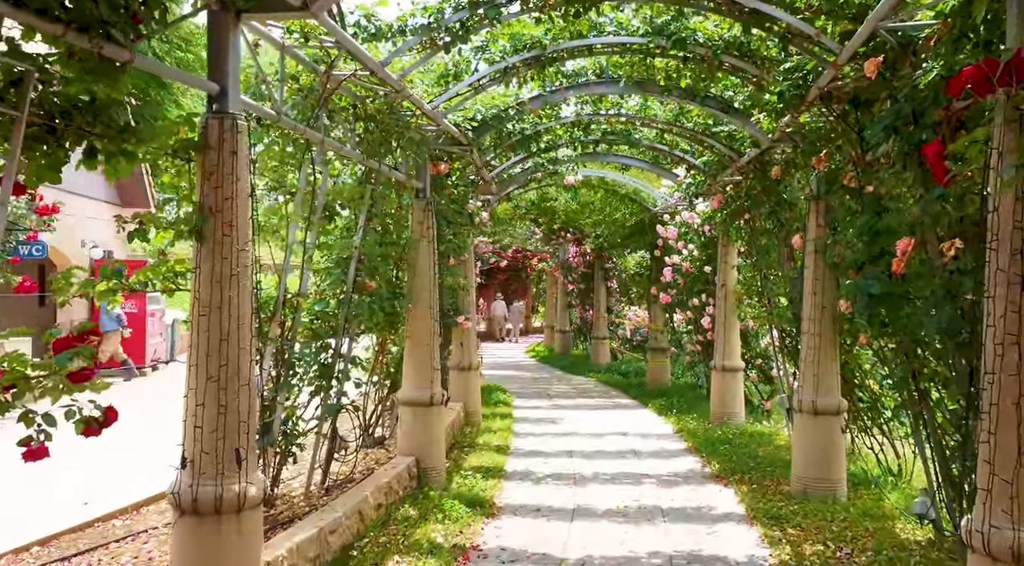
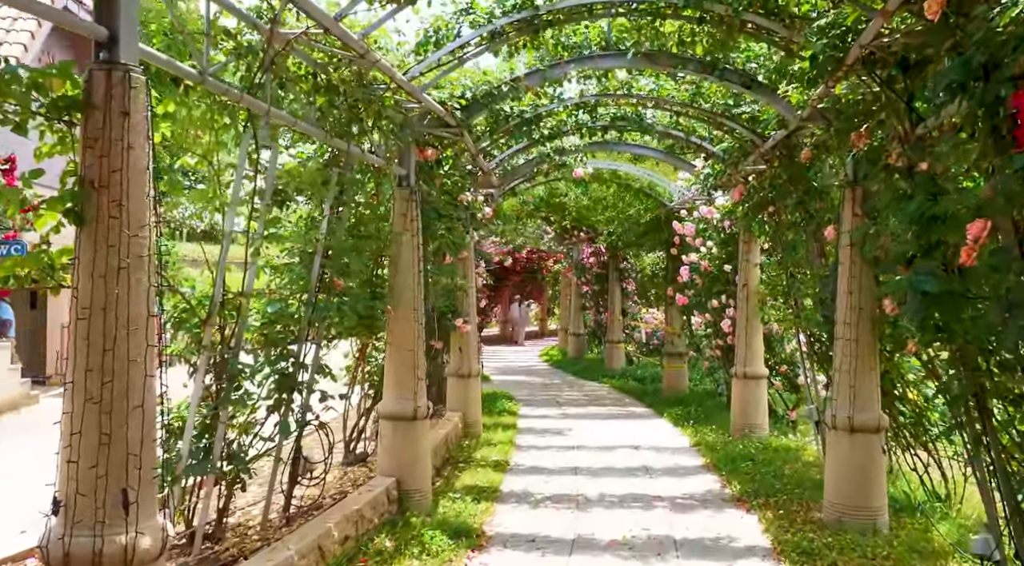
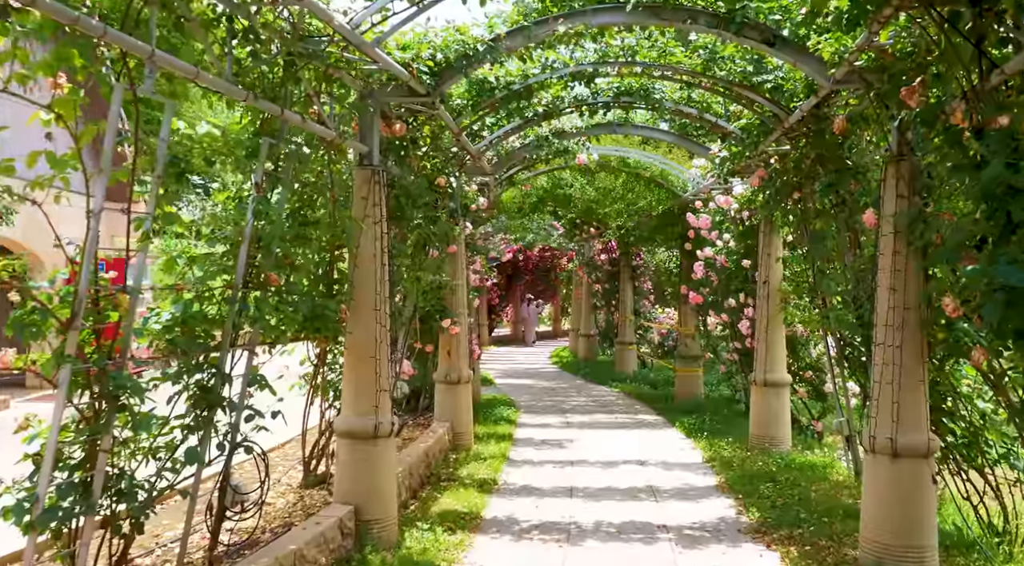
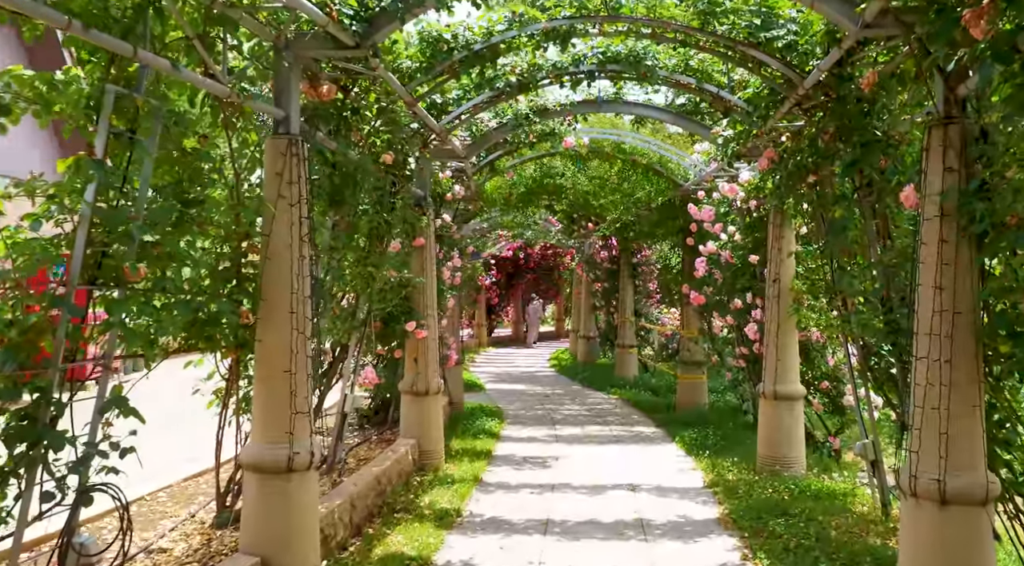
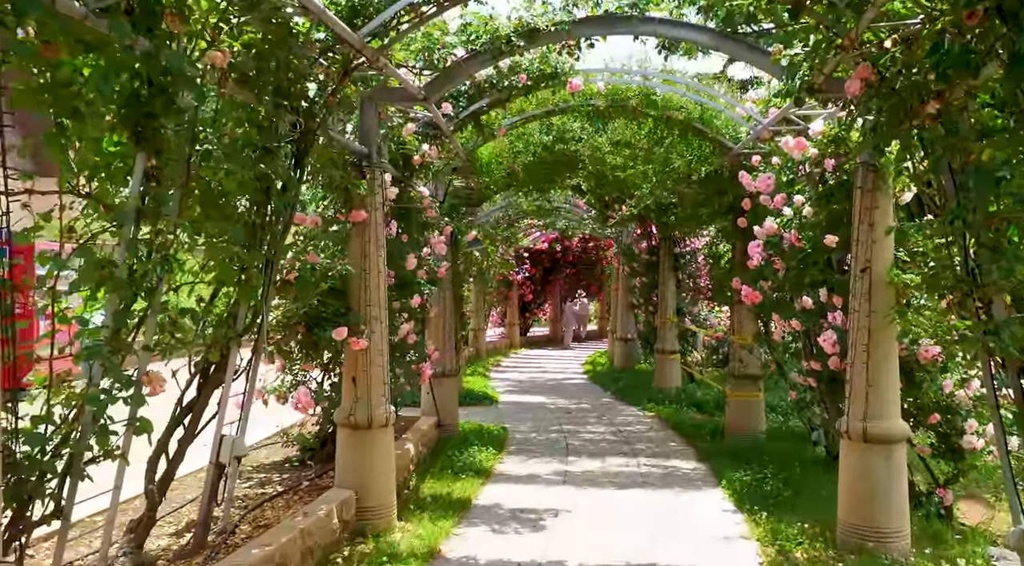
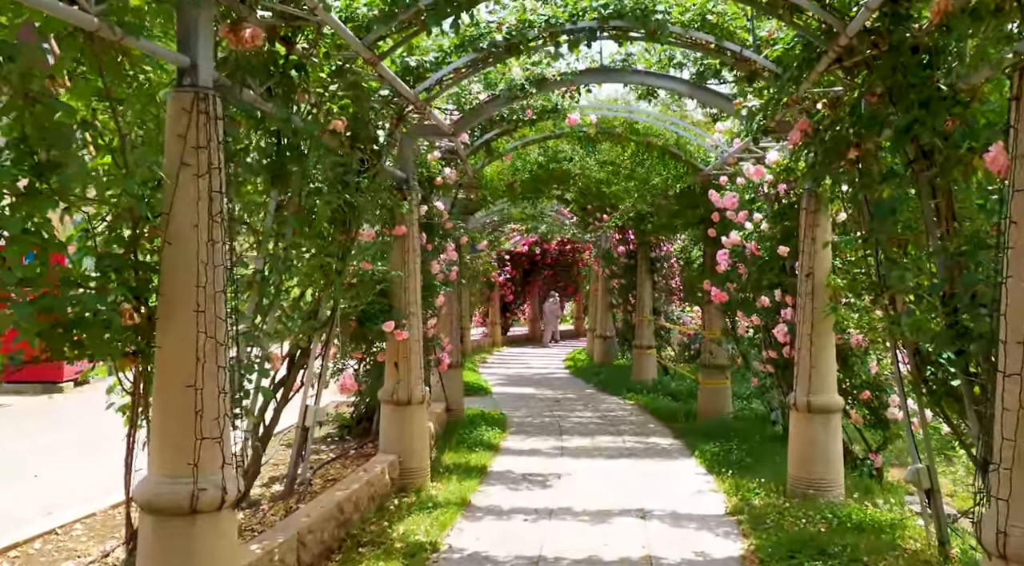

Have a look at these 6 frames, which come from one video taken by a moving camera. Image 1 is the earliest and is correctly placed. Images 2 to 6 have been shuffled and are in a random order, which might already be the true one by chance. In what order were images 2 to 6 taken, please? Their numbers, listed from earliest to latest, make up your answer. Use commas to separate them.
2, 3, 4, 6, 5
